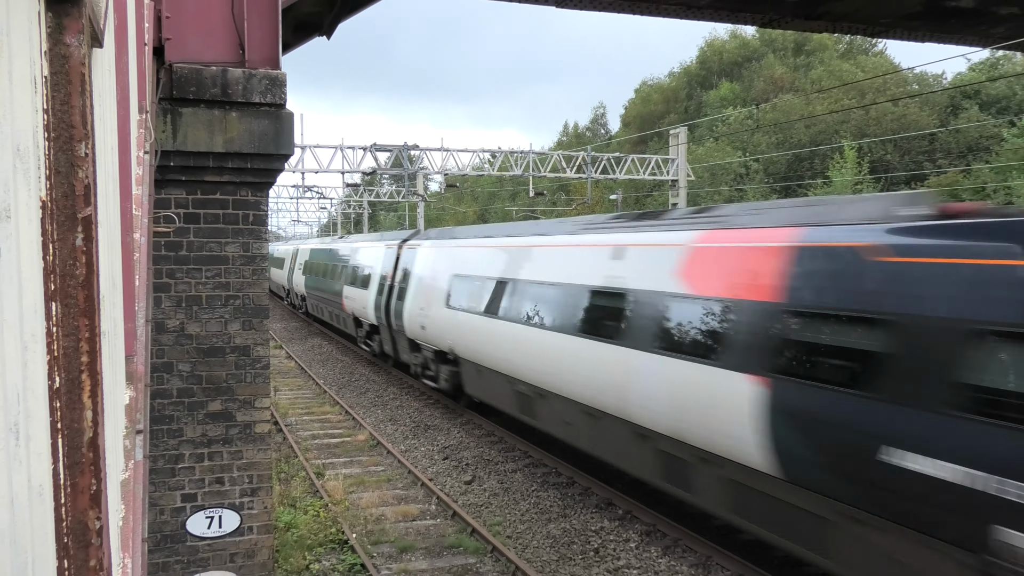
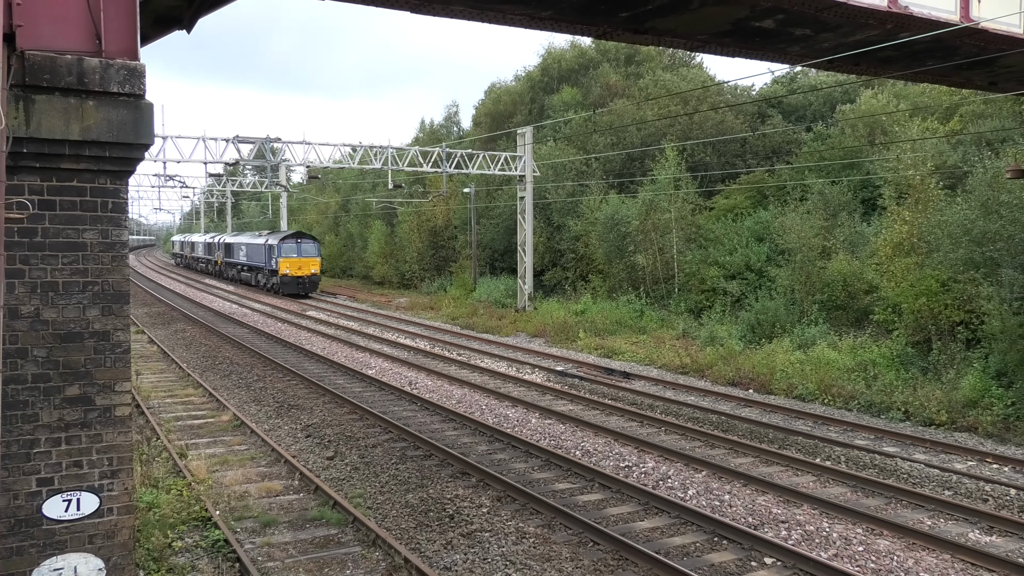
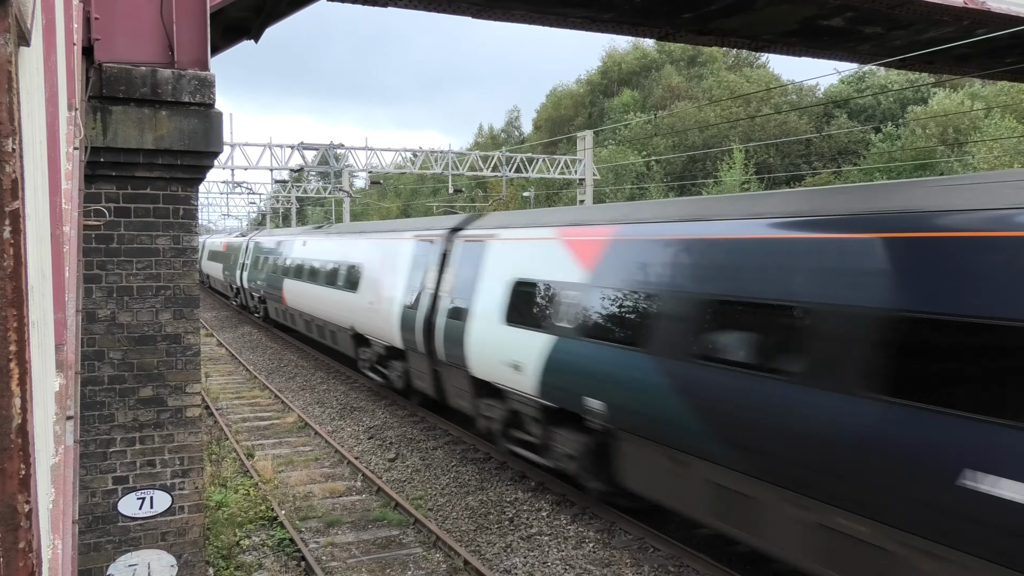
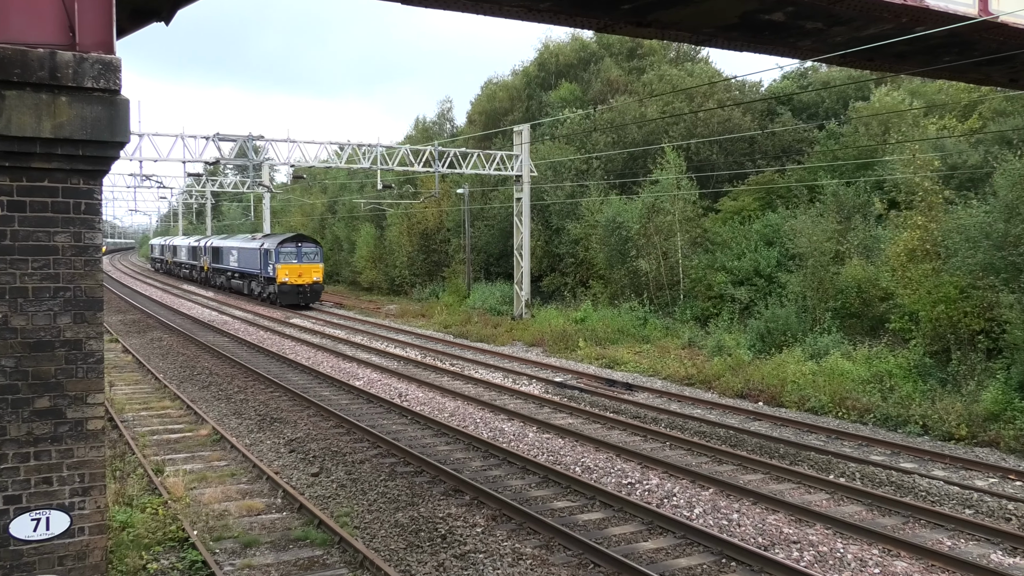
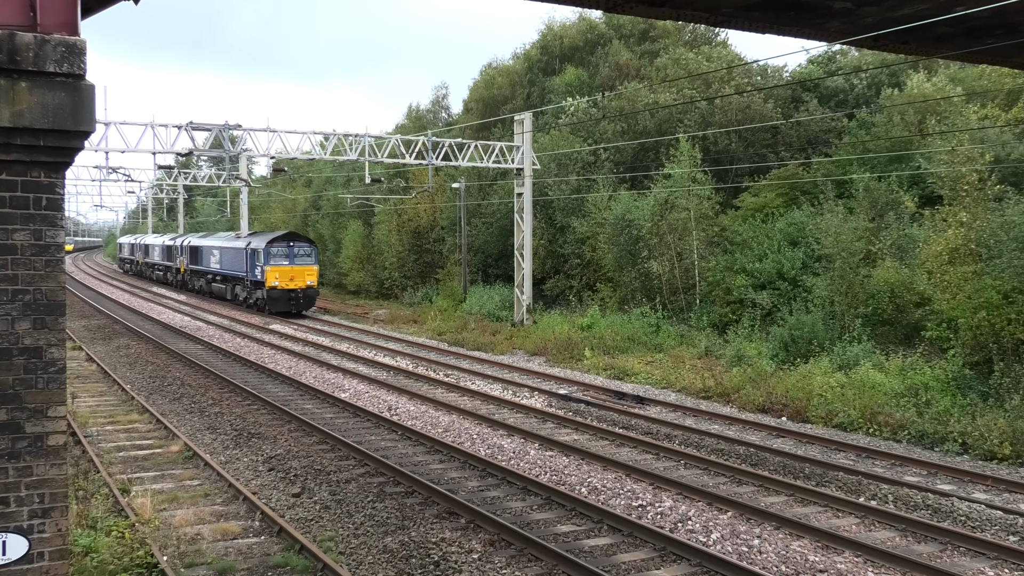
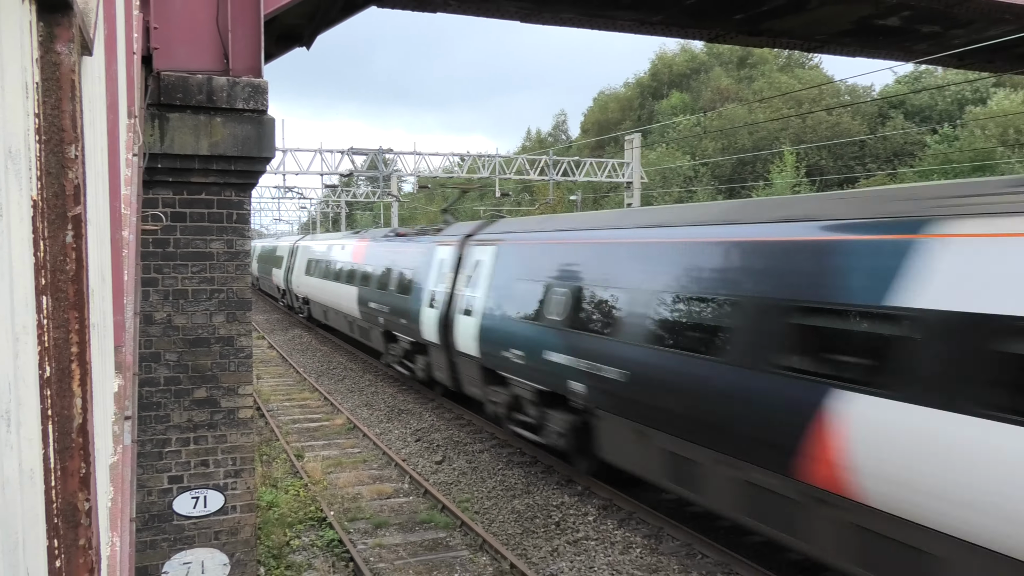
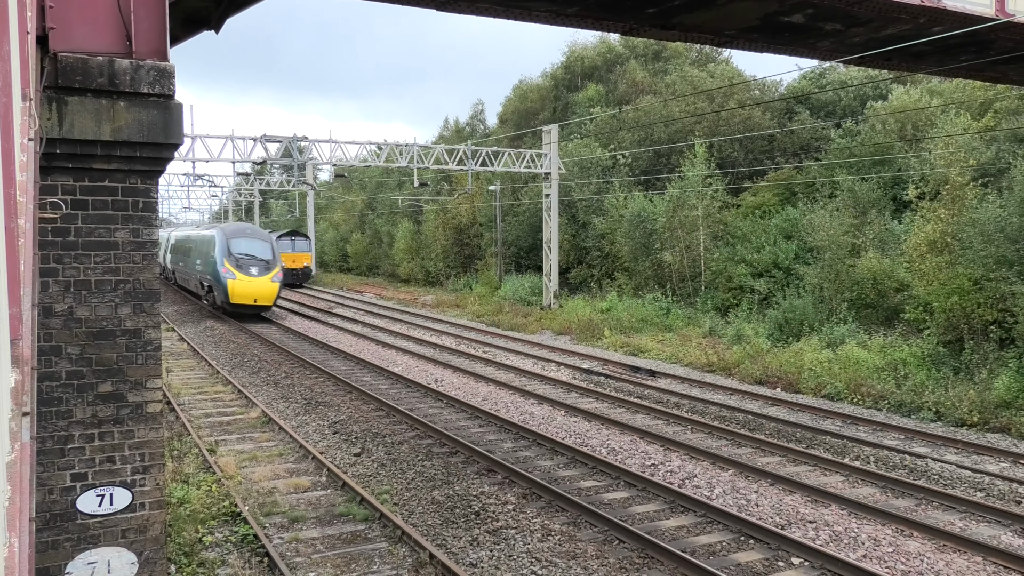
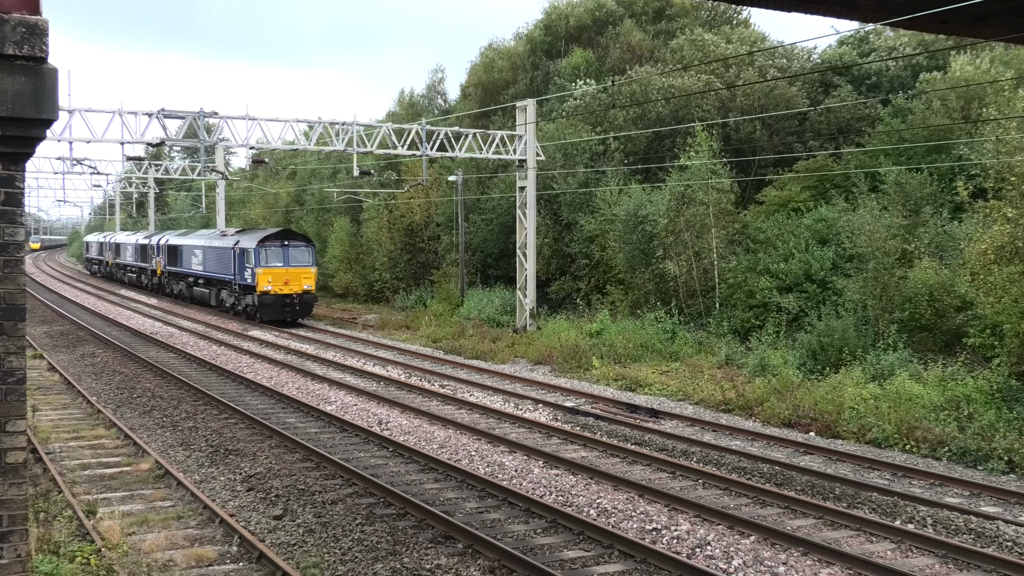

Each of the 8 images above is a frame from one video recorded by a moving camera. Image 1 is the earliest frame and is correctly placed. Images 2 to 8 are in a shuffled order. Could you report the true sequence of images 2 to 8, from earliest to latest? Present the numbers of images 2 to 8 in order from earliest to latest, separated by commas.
6, 3, 7, 2, 4, 5, 8
